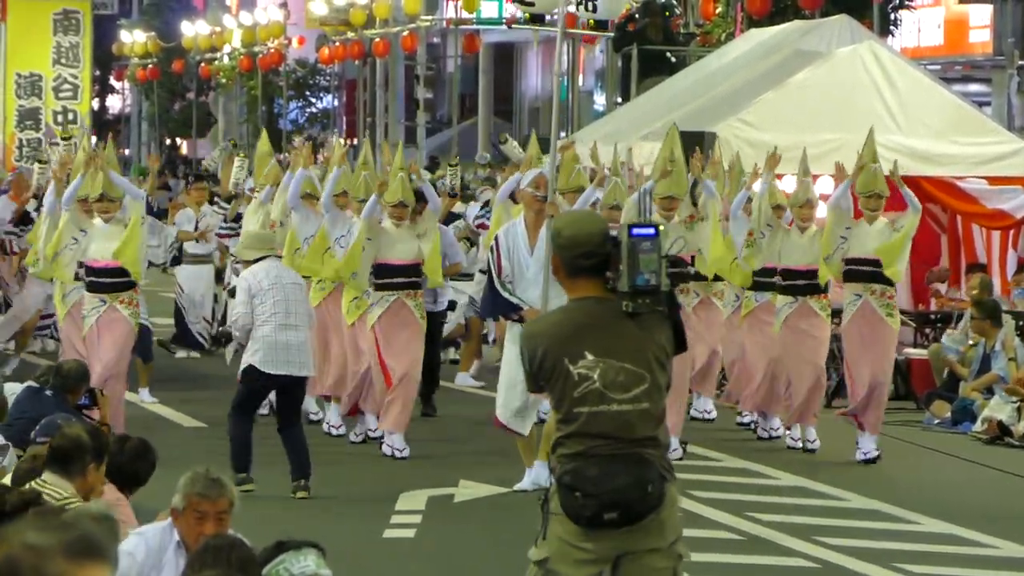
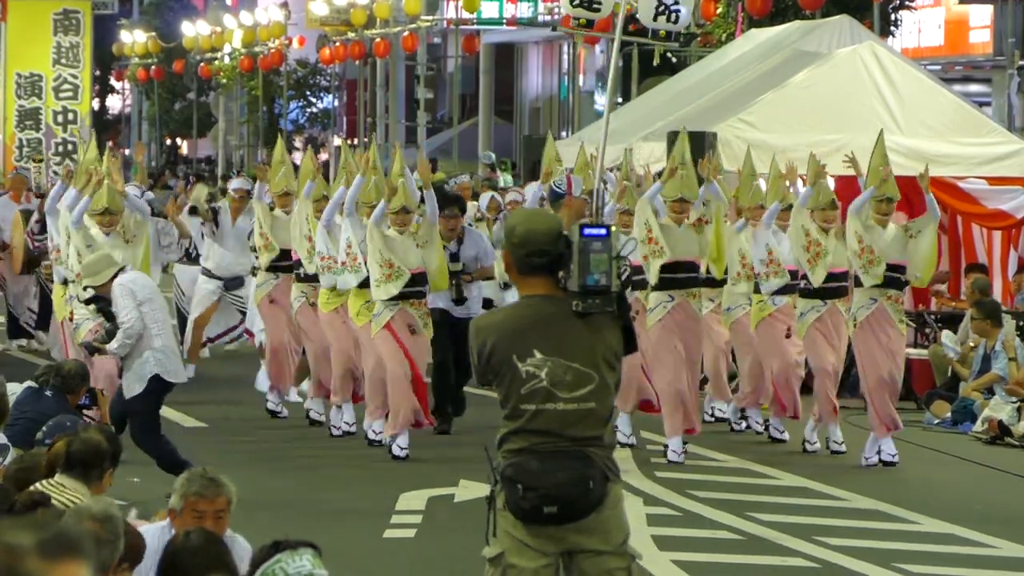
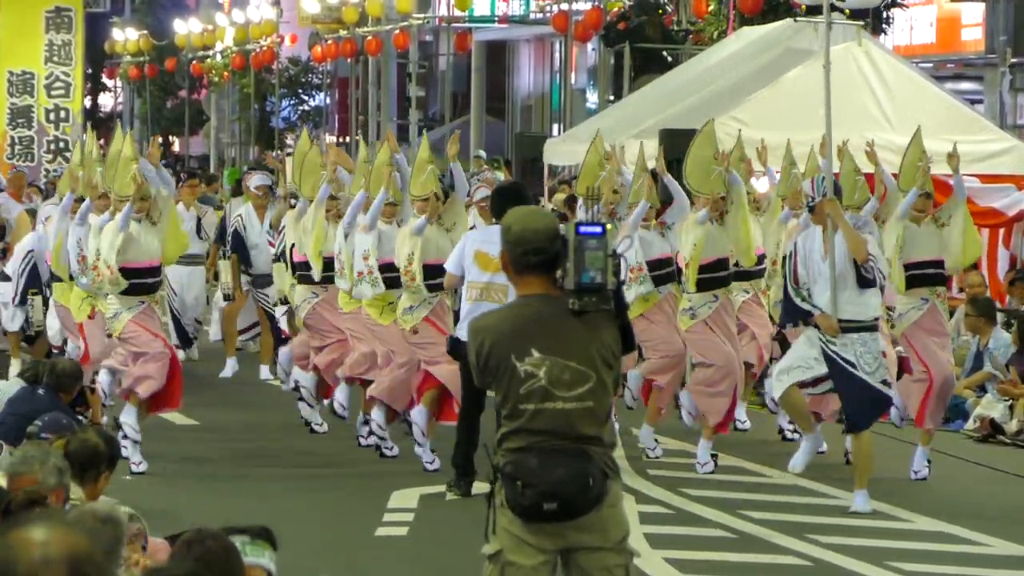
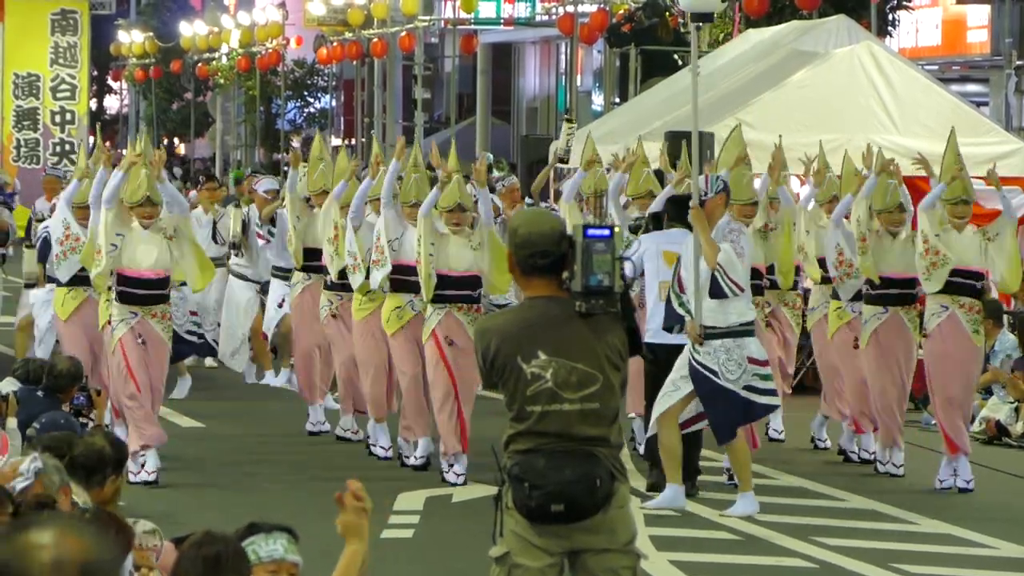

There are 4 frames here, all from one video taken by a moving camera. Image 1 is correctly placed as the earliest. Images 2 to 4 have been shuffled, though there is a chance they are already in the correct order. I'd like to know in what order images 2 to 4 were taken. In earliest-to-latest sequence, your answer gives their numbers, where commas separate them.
2, 3, 4
